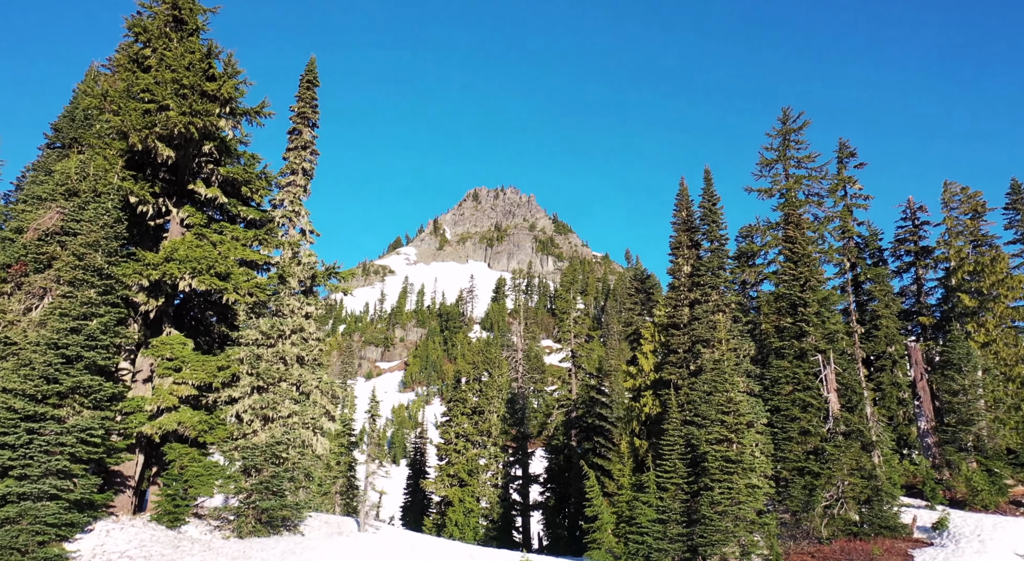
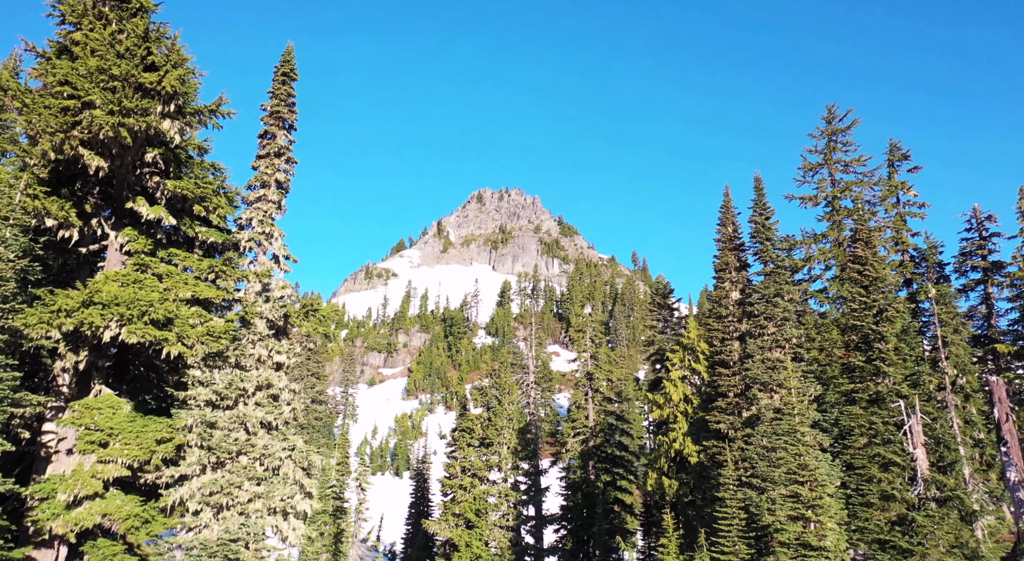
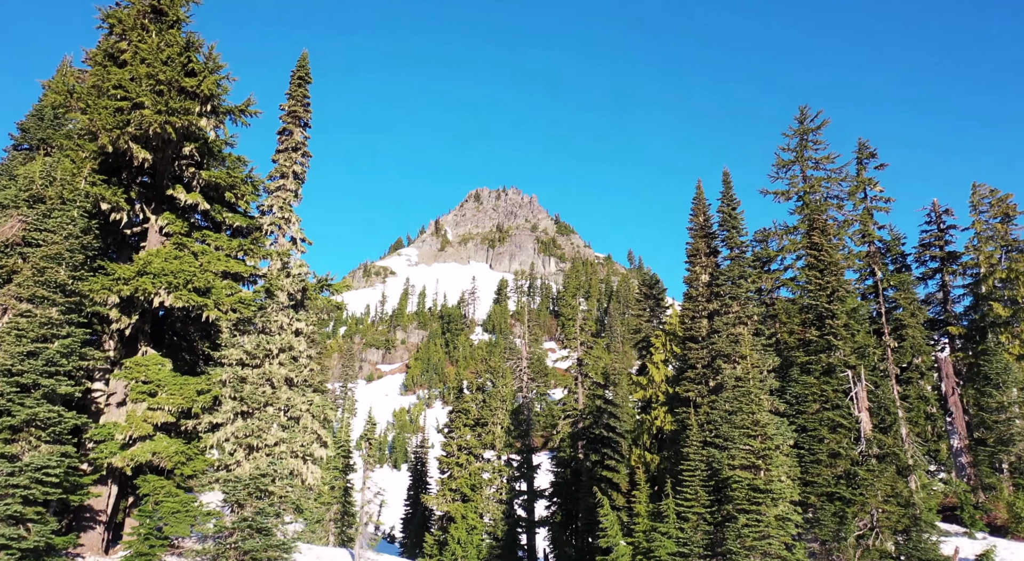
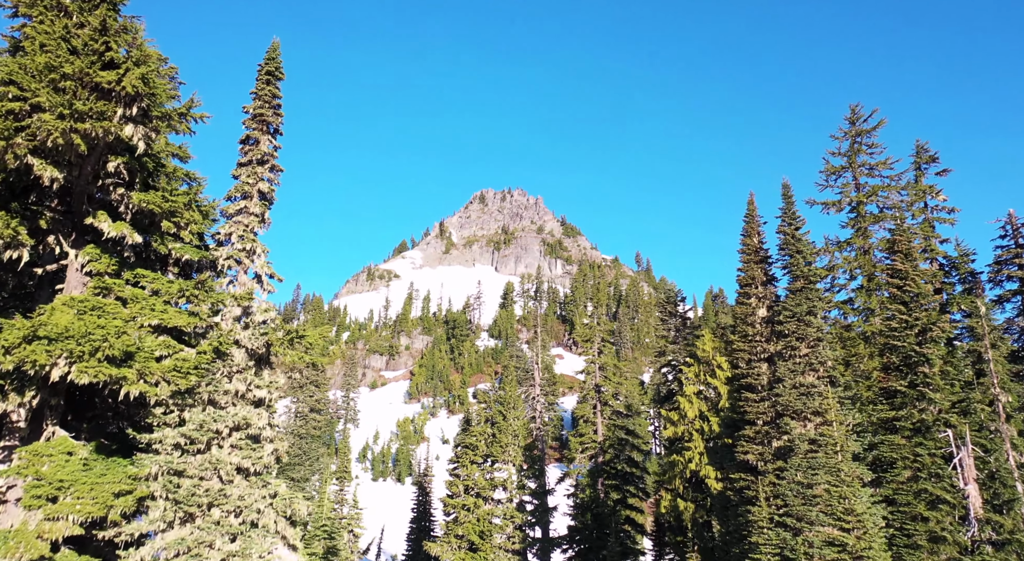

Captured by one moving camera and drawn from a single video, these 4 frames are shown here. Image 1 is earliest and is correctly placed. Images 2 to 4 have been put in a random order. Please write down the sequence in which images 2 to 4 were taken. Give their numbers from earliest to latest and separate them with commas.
3, 2, 4
